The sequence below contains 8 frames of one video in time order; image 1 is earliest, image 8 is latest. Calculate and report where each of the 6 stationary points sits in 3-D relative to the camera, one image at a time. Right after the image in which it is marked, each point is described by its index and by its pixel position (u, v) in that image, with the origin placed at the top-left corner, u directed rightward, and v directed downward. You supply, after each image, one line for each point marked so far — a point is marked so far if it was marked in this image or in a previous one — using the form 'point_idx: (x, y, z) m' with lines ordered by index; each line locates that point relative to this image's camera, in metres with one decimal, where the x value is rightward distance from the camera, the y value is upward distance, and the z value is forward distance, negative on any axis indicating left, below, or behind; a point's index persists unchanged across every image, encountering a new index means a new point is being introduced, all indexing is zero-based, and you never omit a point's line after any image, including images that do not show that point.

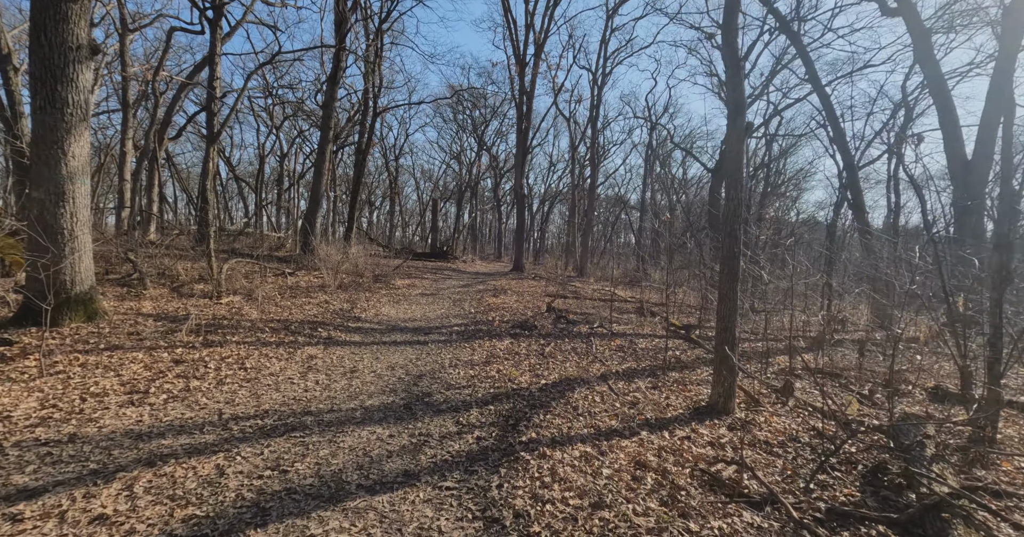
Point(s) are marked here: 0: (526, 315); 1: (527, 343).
0: (+0.3, -1.0, +9.6) m
1: (+0.3, -1.2, +7.2) m
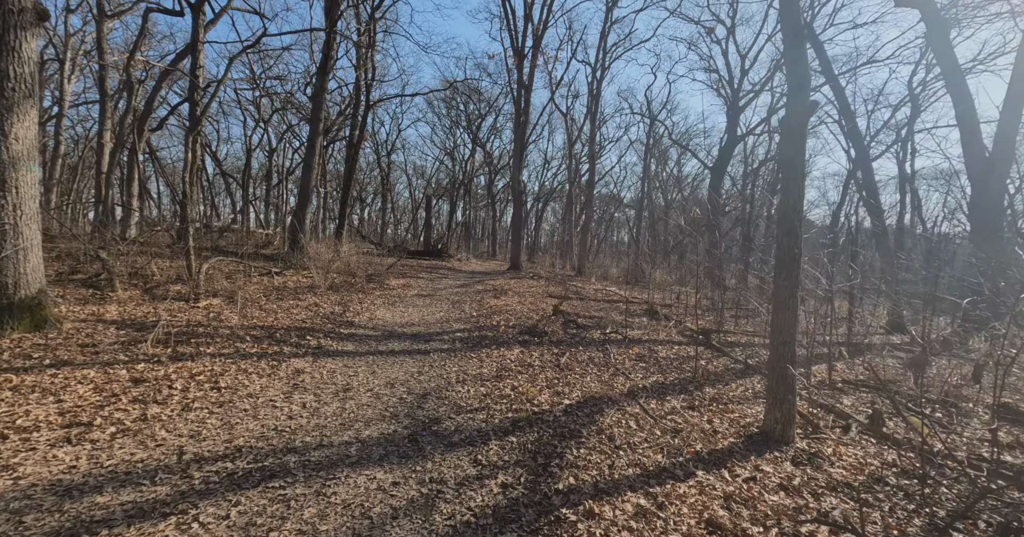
0: (+0.4, -1.0, +8.9) m
1: (+0.4, -1.2, +6.5) m
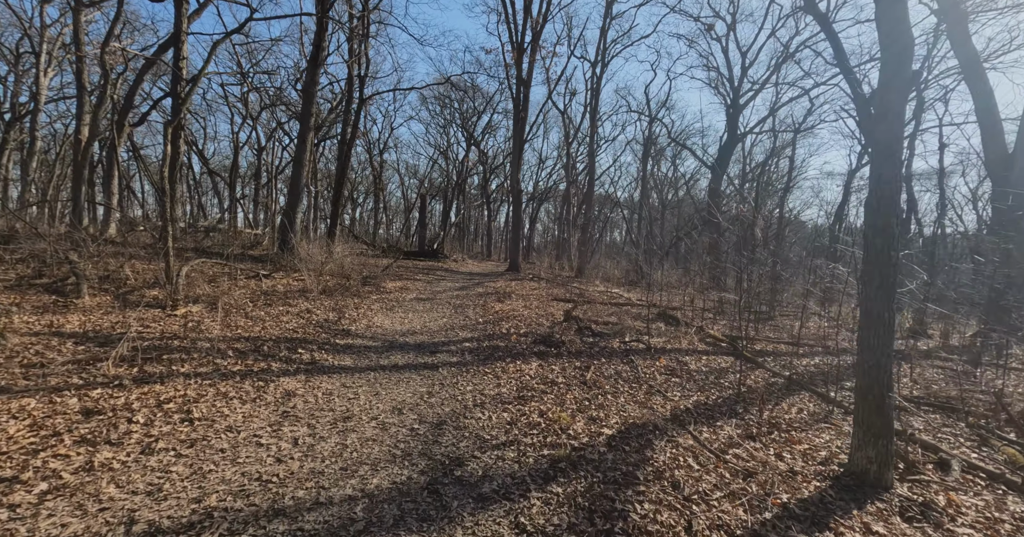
0: (+0.6, -1.1, +8.2) m
1: (+0.6, -1.2, +5.8) m
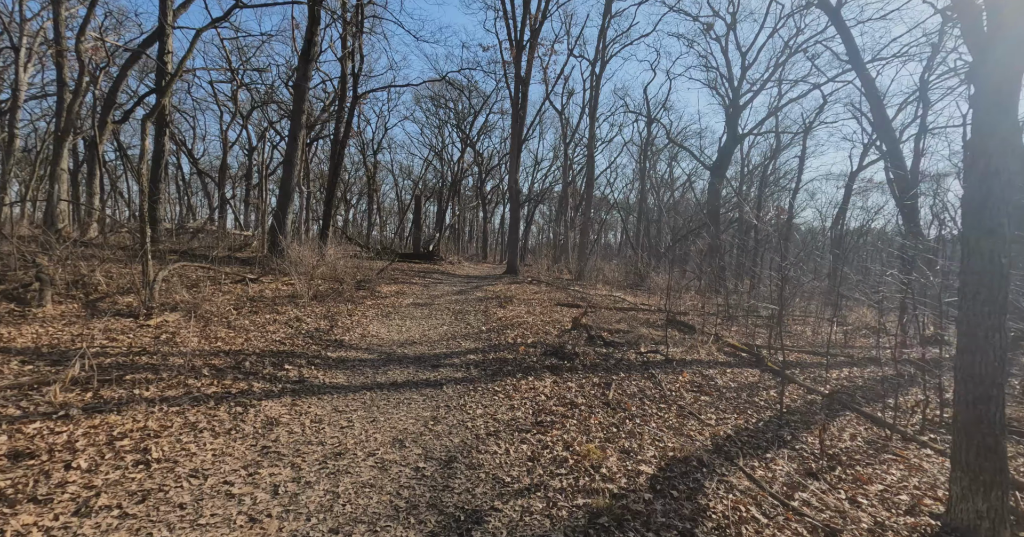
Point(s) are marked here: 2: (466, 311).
0: (+0.7, -1.2, +7.6) m
1: (+0.8, -1.3, +5.2) m
2: (-1.0, -1.0, +10.6) m
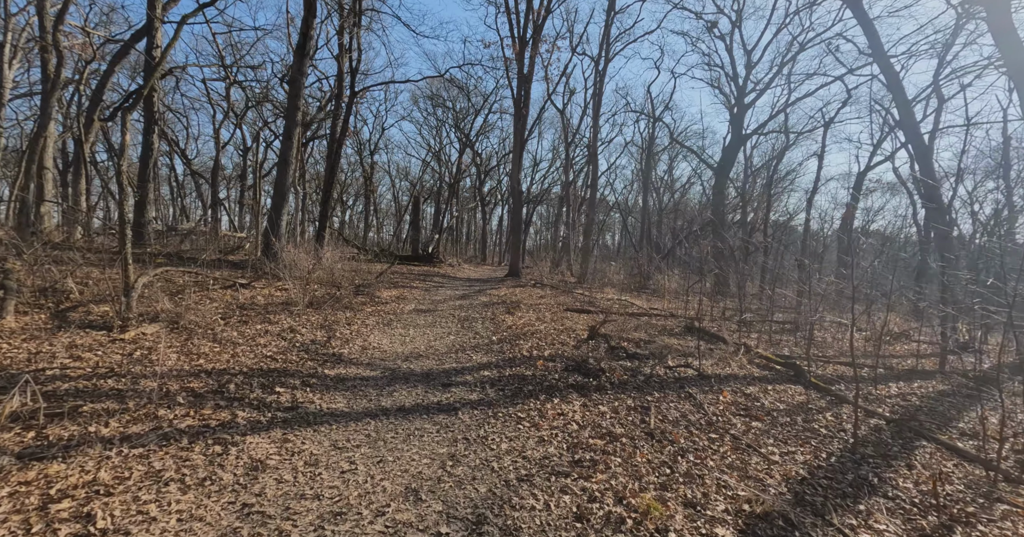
0: (+0.9, -1.2, +7.0) m
1: (+1.0, -1.4, +4.6) m
2: (-0.8, -1.1, +10.0) m
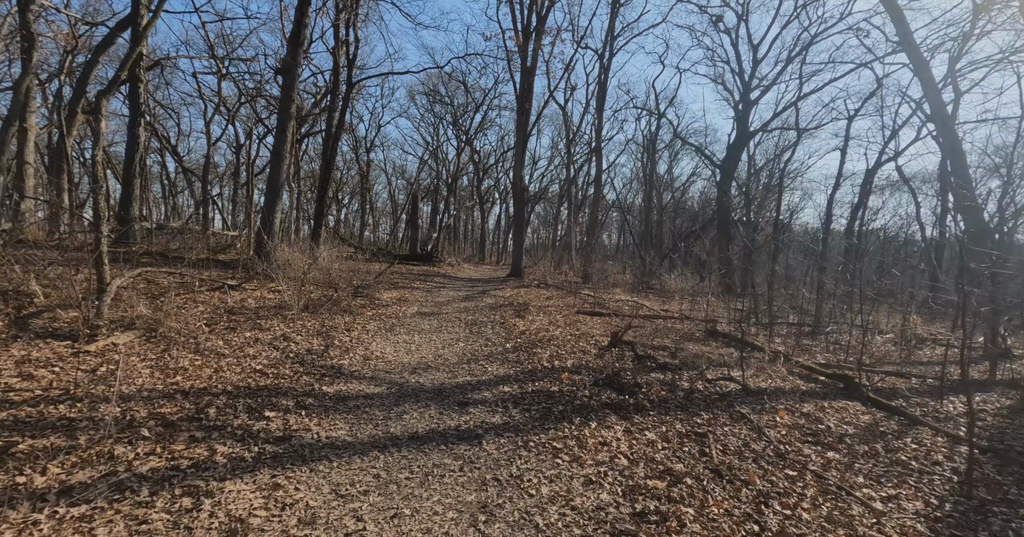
0: (+1.2, -1.3, +6.3) m
1: (+1.3, -1.4, +3.9) m
2: (-0.6, -1.1, +9.3) m
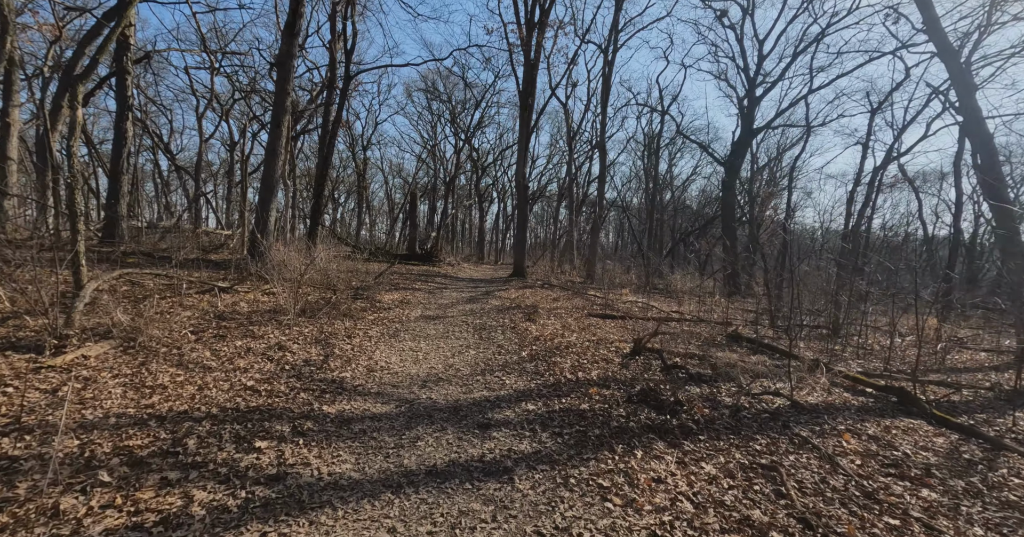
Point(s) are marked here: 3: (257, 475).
0: (+1.4, -1.3, +5.7) m
1: (+1.5, -1.4, +3.3) m
2: (-0.4, -1.1, +8.7) m
3: (-1.6, -1.3, +2.9) m
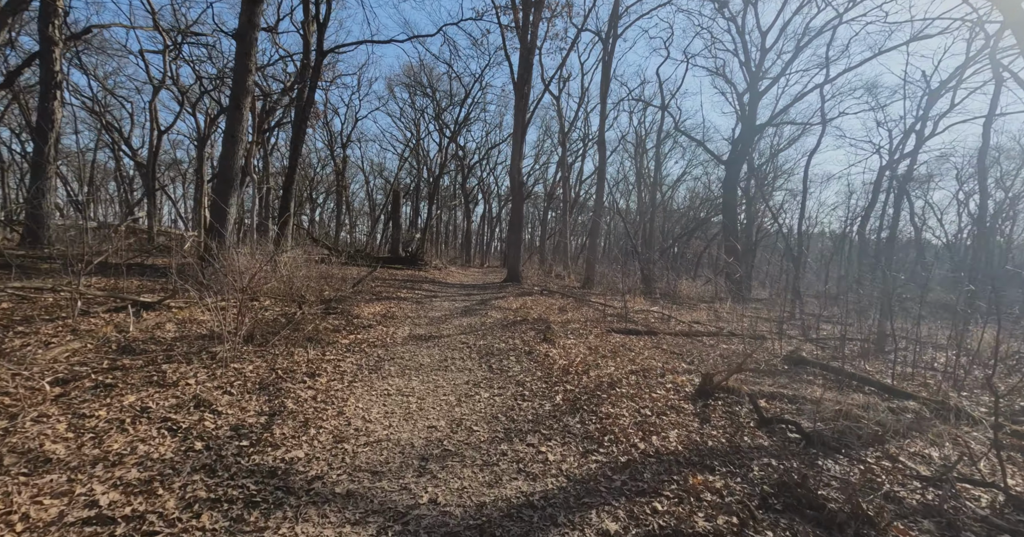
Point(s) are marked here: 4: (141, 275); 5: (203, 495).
0: (+1.7, -1.4, +3.8) m
1: (+2.0, -1.5, +1.4) m
2: (-0.2, -1.2, +6.7) m
3: (-1.2, -1.4, +0.9) m
4: (-7.3, -0.1, +9.0) m
5: (-1.9, -1.3, +2.7) m
